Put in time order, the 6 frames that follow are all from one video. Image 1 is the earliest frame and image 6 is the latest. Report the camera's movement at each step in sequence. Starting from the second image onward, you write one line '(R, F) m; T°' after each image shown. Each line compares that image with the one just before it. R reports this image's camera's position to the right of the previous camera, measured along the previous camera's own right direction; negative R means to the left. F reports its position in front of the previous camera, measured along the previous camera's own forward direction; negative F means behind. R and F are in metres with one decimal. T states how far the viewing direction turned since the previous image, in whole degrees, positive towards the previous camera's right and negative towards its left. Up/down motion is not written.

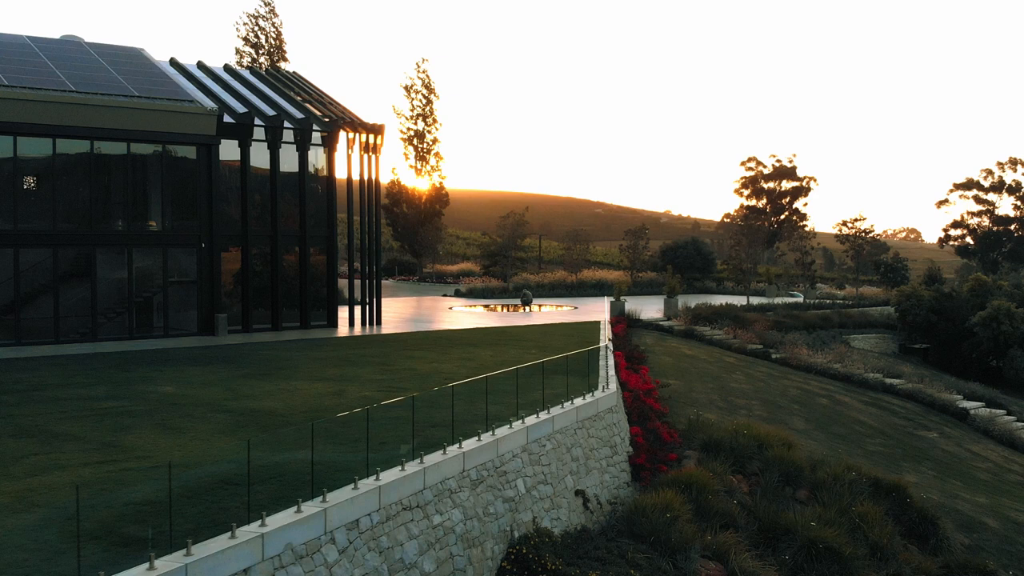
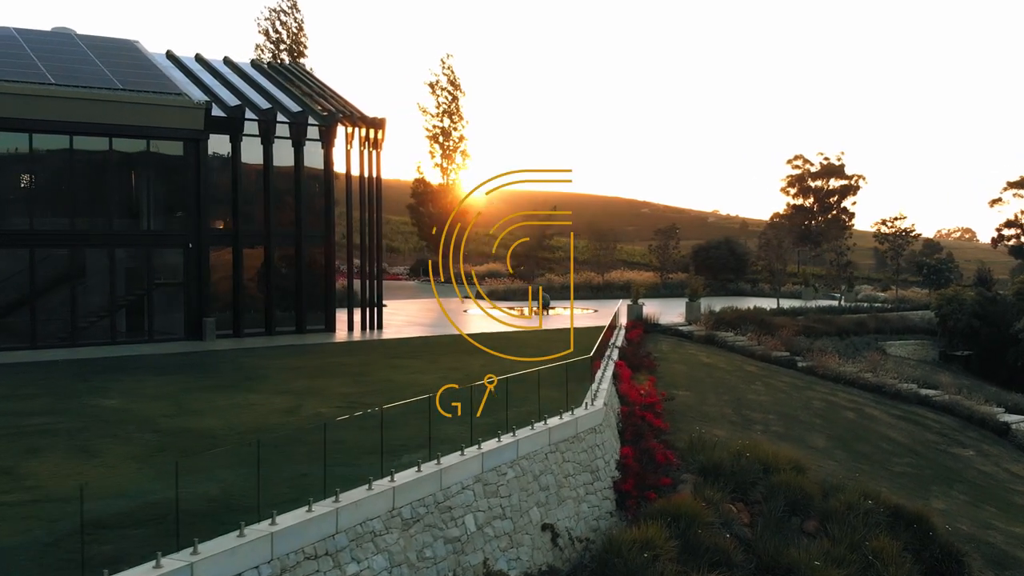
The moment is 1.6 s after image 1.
(+0.9, +1.2) m; -3°
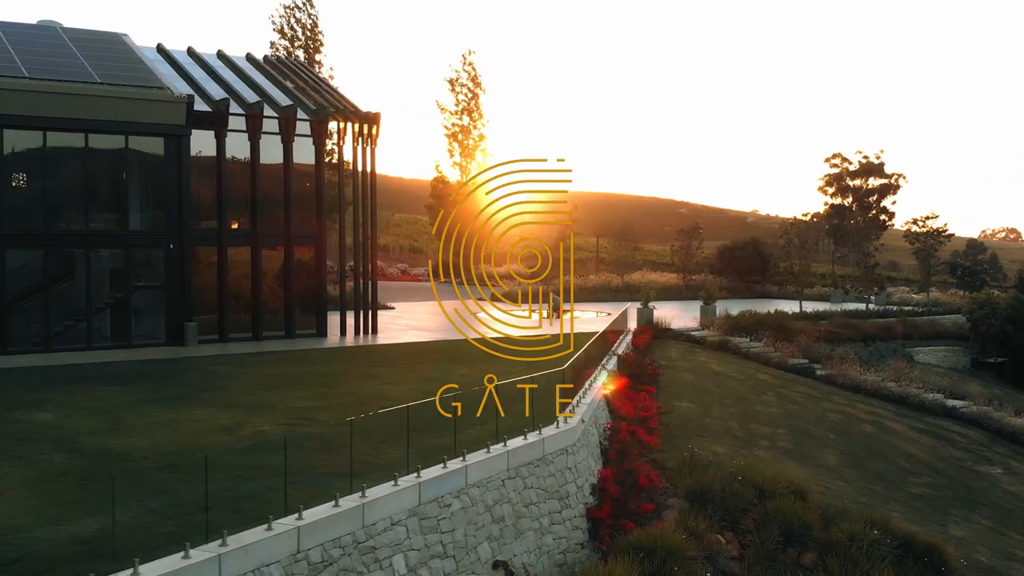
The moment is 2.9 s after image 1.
(+0.9, +1.1) m; -2°
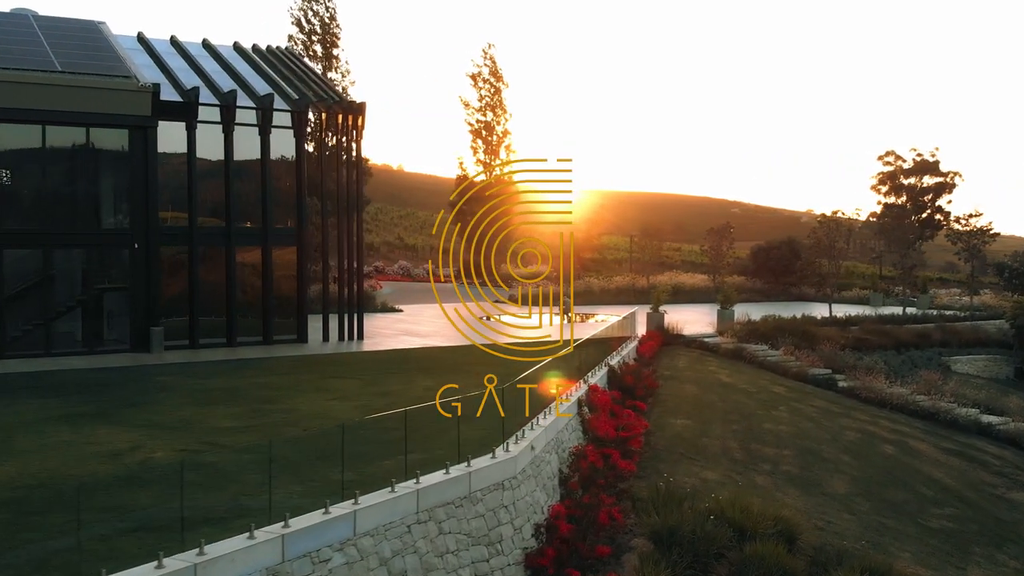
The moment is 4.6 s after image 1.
(+1.2, +1.5) m; -3°
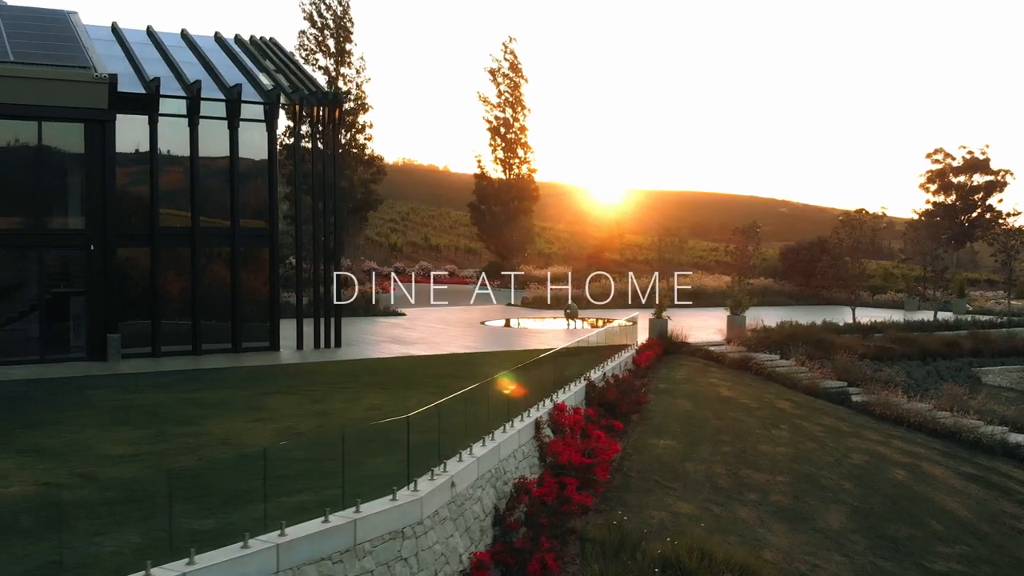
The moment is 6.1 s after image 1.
(+1.2, +1.3) m; -3°
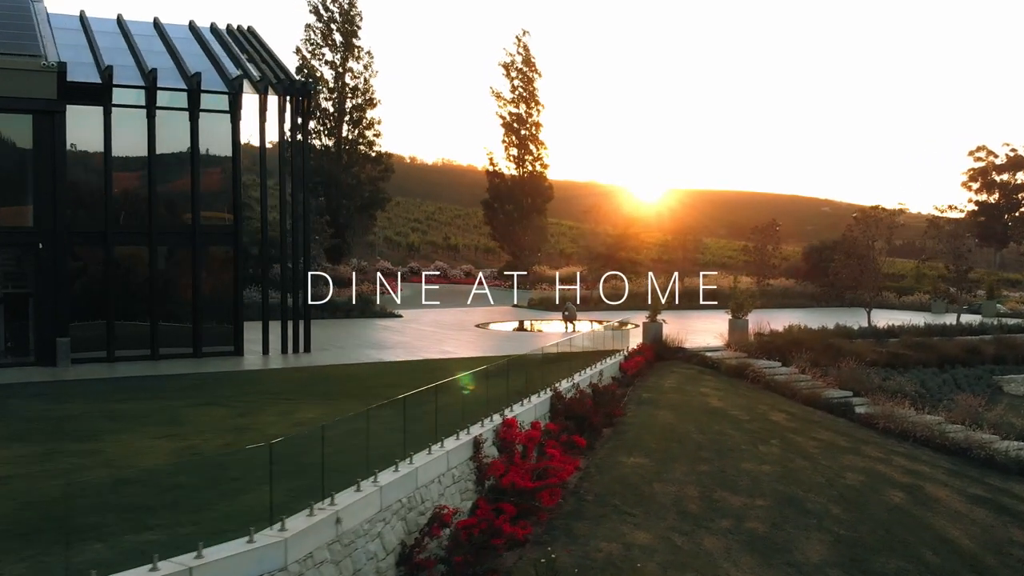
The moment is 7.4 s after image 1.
(+1.2, +1.2) m; -2°
